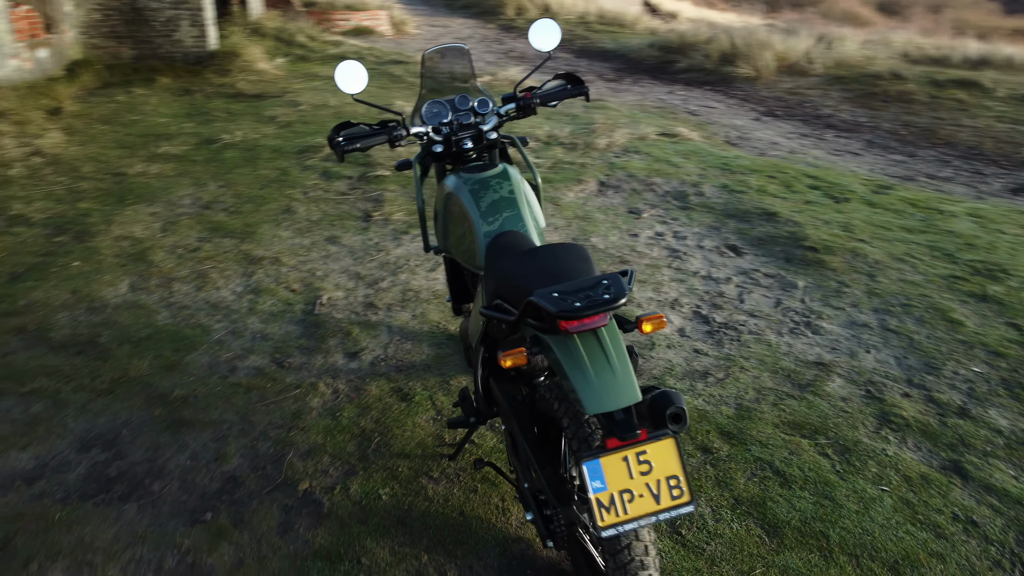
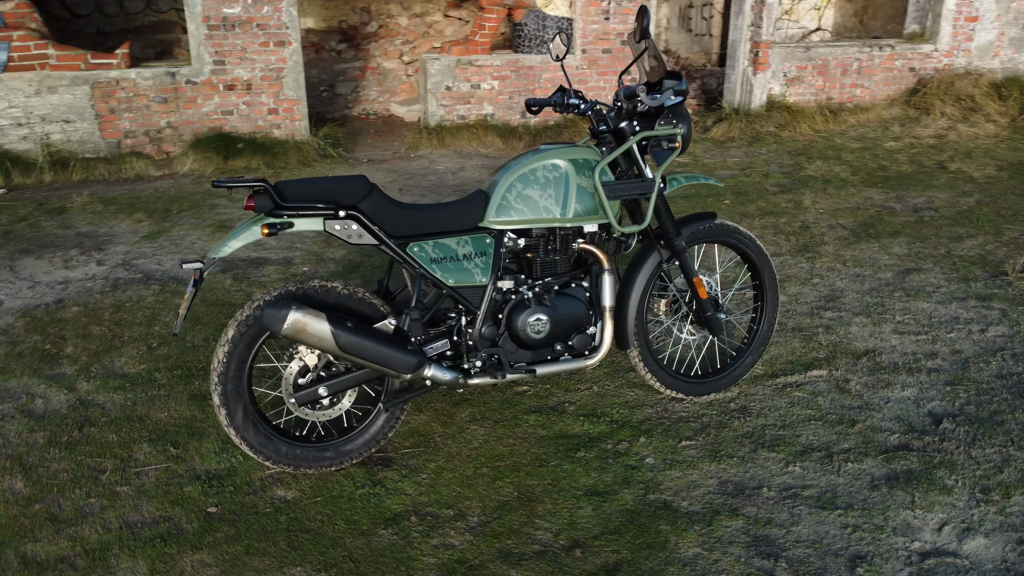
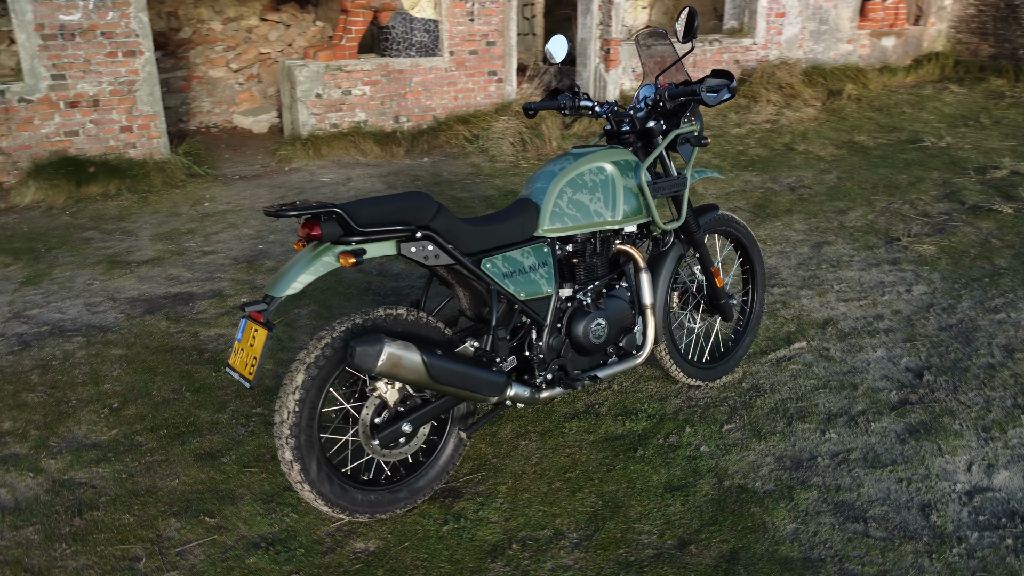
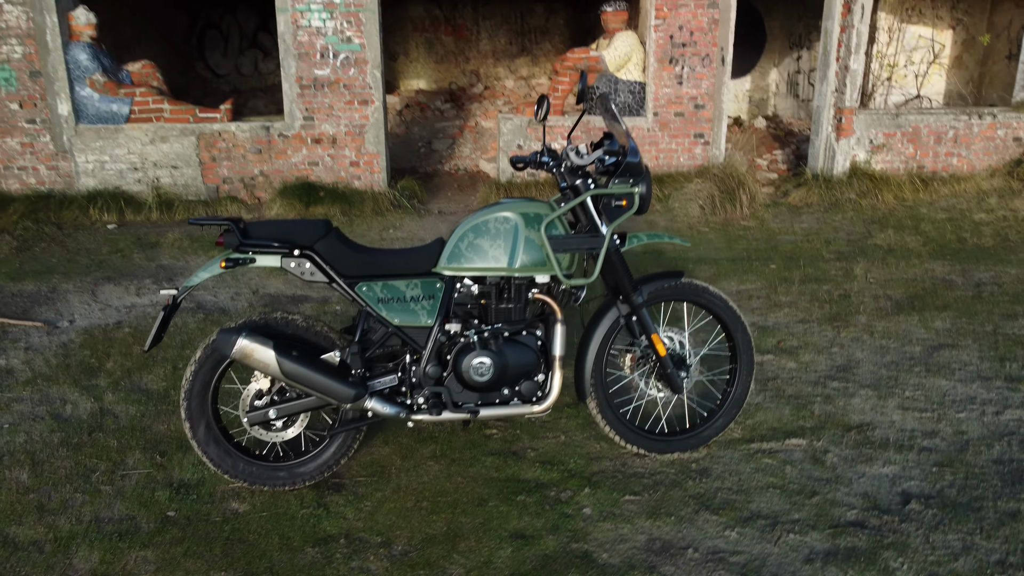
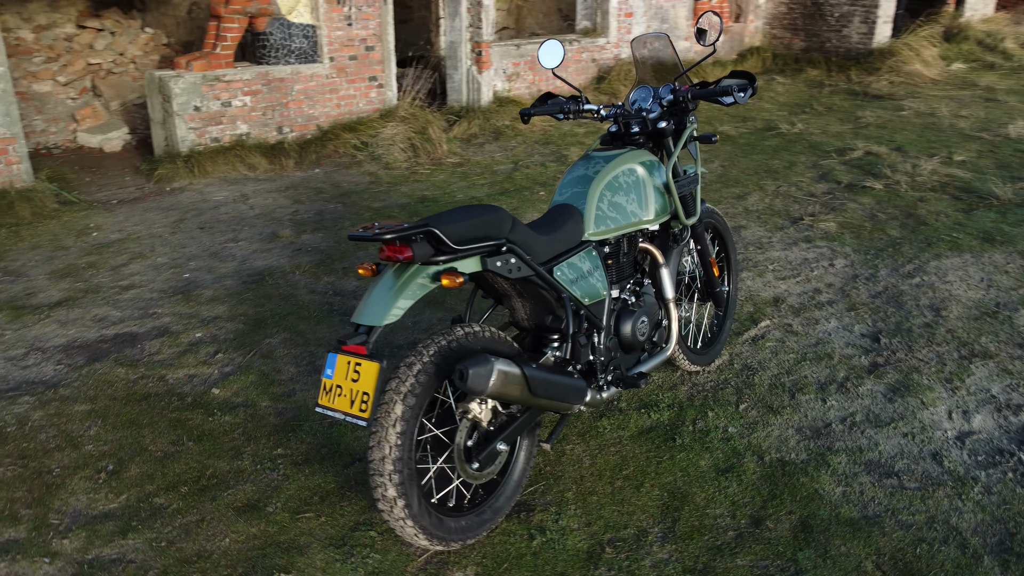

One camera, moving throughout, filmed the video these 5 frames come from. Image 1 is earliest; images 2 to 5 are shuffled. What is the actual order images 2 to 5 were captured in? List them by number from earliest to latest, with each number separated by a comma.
5, 3, 2, 4
